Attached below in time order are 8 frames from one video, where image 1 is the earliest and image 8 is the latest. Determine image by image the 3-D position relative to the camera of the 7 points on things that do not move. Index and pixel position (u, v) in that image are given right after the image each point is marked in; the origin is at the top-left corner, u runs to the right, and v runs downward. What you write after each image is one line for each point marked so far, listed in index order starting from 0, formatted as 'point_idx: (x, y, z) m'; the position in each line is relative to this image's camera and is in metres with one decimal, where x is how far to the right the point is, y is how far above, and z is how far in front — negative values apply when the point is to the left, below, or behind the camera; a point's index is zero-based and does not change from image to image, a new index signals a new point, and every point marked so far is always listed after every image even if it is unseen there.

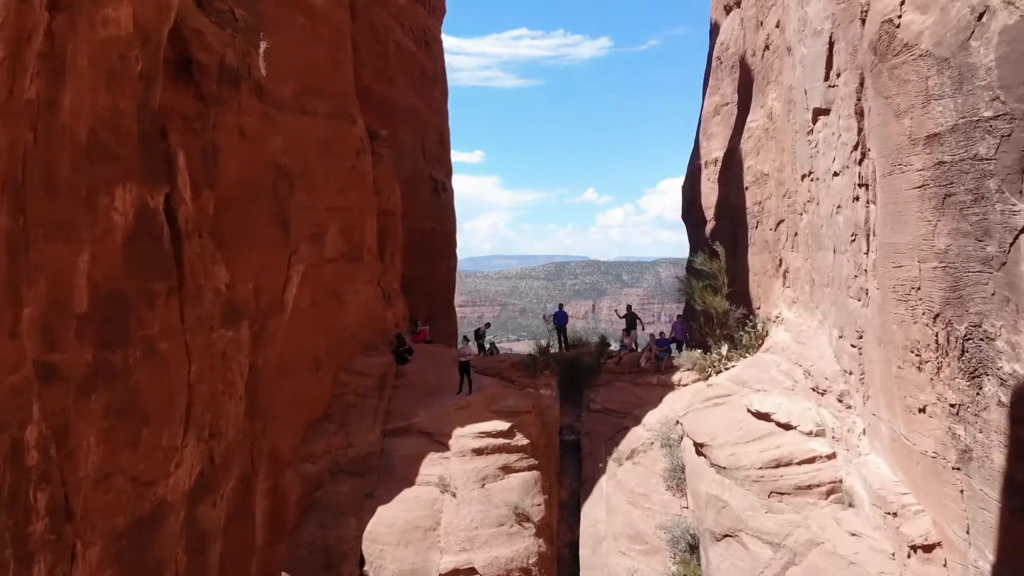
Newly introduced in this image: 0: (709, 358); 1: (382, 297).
0: (+4.2, -1.5, +11.7) m
1: (-3.0, -0.2, +12.8) m
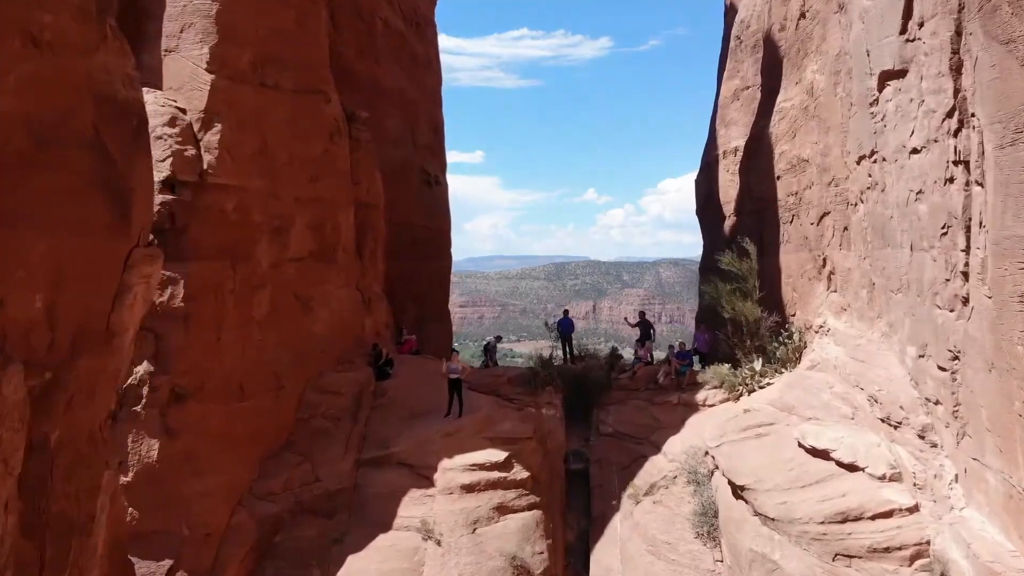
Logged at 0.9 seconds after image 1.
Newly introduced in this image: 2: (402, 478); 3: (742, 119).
0: (+4.2, -1.6, +10.0) m
1: (-3.0, -0.3, +11.1) m
2: (-1.8, -3.1, +8.9) m
3: (+6.7, +4.9, +15.8) m
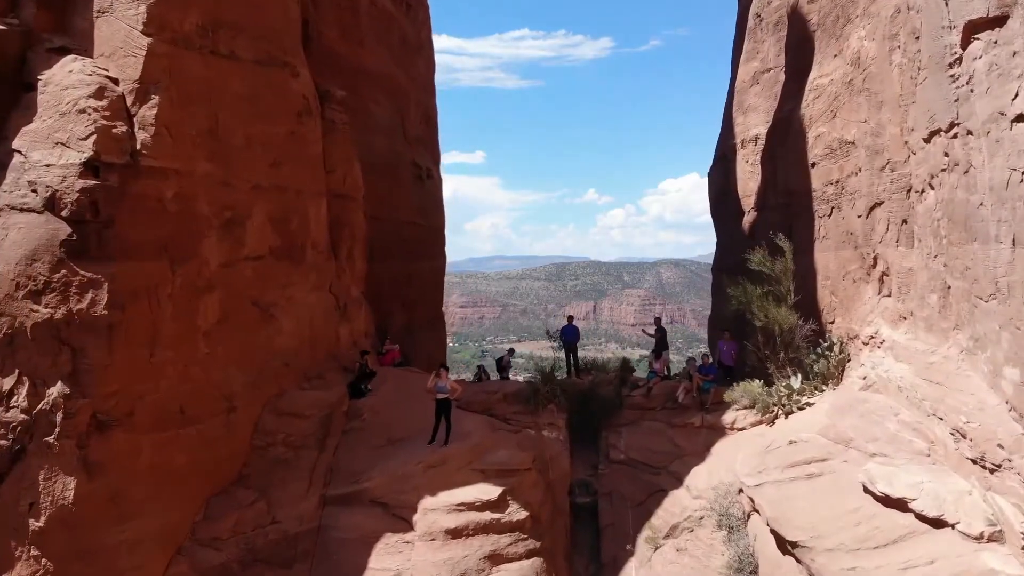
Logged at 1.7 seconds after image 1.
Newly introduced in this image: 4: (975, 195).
0: (+4.1, -1.7, +8.6) m
1: (-3.1, -0.3, +9.6) m
2: (-1.9, -3.2, +7.4) m
3: (+6.6, +4.8, +14.3) m
4: (+5.0, +1.0, +5.9) m
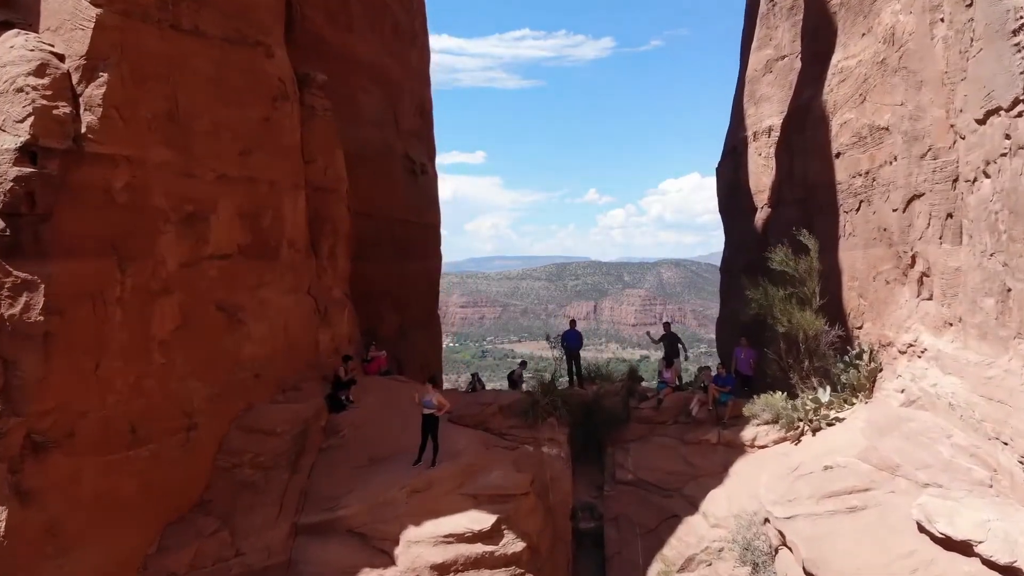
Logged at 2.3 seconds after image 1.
0: (+4.0, -1.7, +7.7) m
1: (-3.1, -0.4, +8.8) m
2: (-1.9, -3.2, +6.6) m
3: (+6.6, +4.8, +13.4) m
4: (+5.0, +1.0, +5.0) m
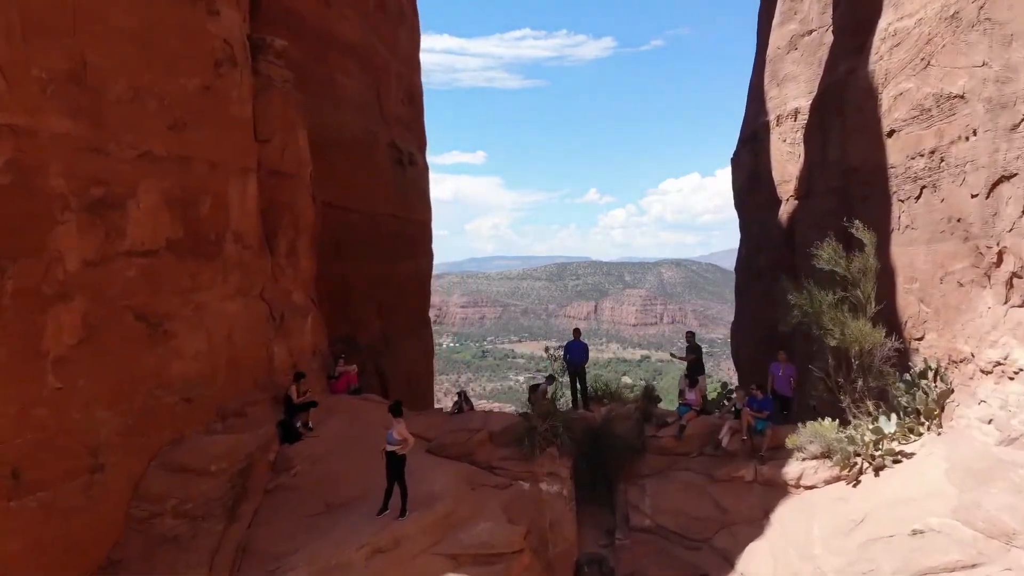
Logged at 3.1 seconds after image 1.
0: (+3.9, -1.7, +6.3) m
1: (-3.3, -0.4, +7.4) m
2: (-2.0, -3.2, +5.1) m
3: (+6.4, +4.8, +12.0) m
4: (+4.8, +0.9, +3.6) m
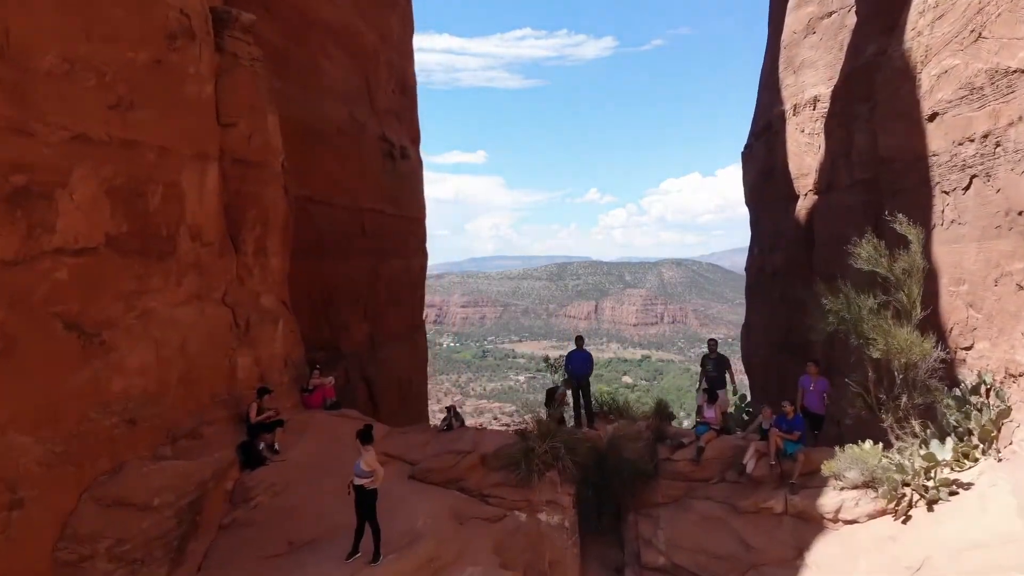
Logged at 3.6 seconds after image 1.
0: (+3.9, -1.8, +5.4) m
1: (-3.3, -0.4, +6.5) m
2: (-2.1, -3.3, +4.3) m
3: (+6.4, +4.7, +11.2) m
4: (+4.8, +0.9, +2.8) m
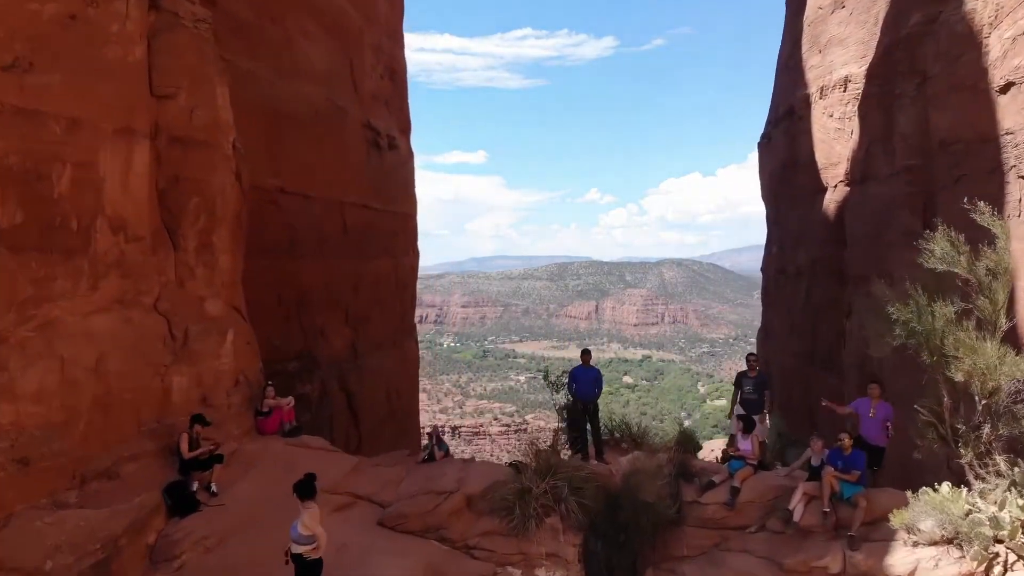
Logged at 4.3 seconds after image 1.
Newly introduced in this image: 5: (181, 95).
0: (+3.8, -1.8, +4.3) m
1: (-3.4, -0.5, +5.4) m
2: (-2.2, -3.3, +3.2) m
3: (+6.3, +4.7, +10.0) m
4: (+4.7, +0.8, +1.7) m
5: (-3.5, +2.1, +5.8) m
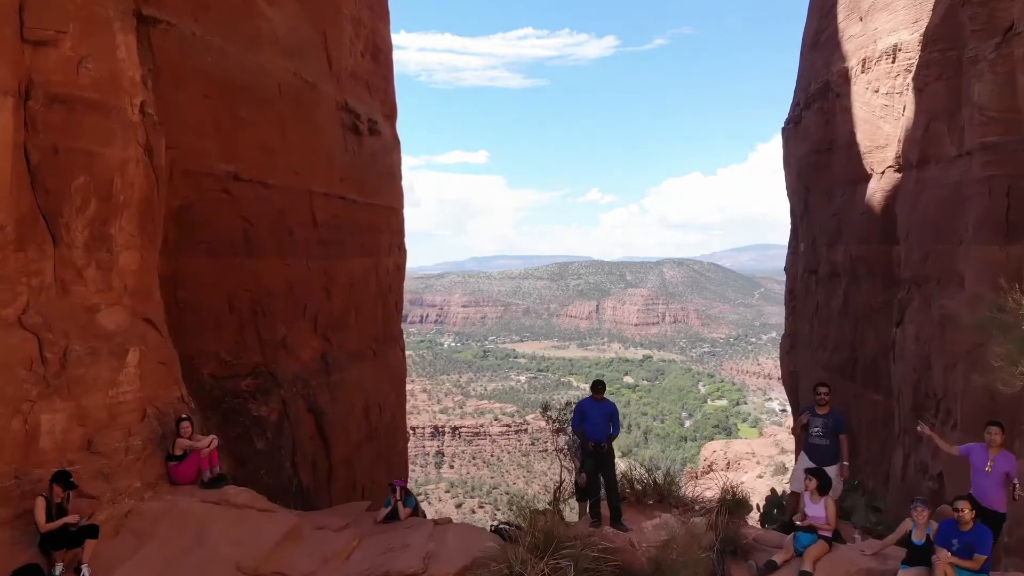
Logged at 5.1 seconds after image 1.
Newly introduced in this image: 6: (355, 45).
0: (+3.7, -1.9, +3.0) m
1: (-3.5, -0.5, +4.1) m
2: (-2.3, -3.4, +1.8) m
3: (+6.2, +4.7, +8.7) m
4: (+4.6, +0.8, +0.3) m
5: (-3.6, +2.0, +4.5) m
6: (-3.3, +5.0, +11.3) m
